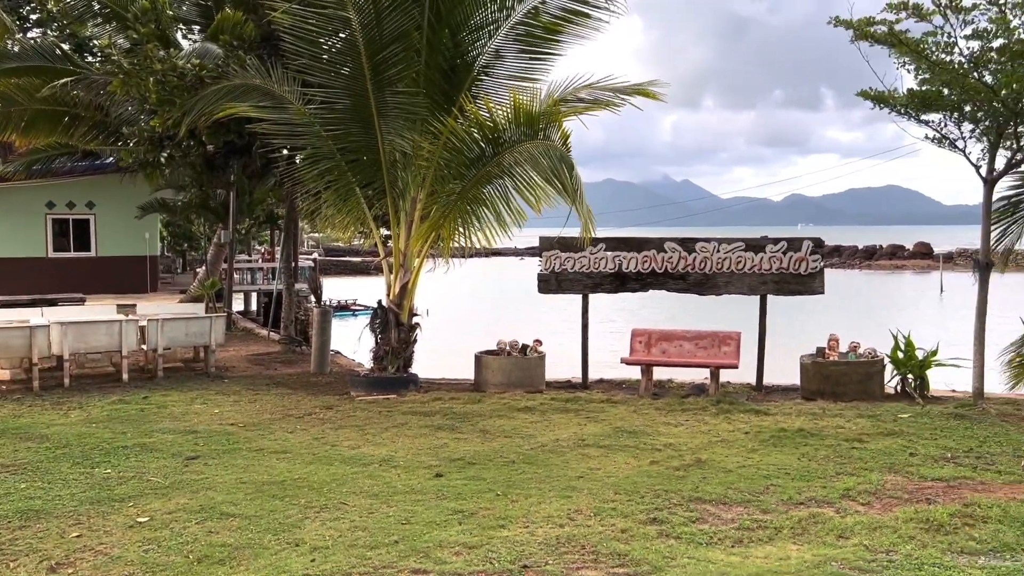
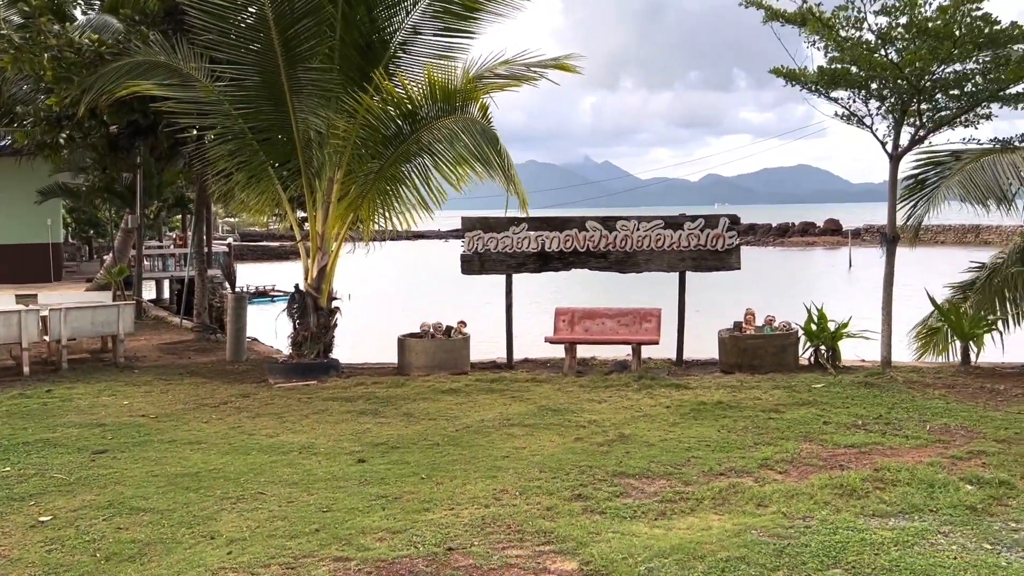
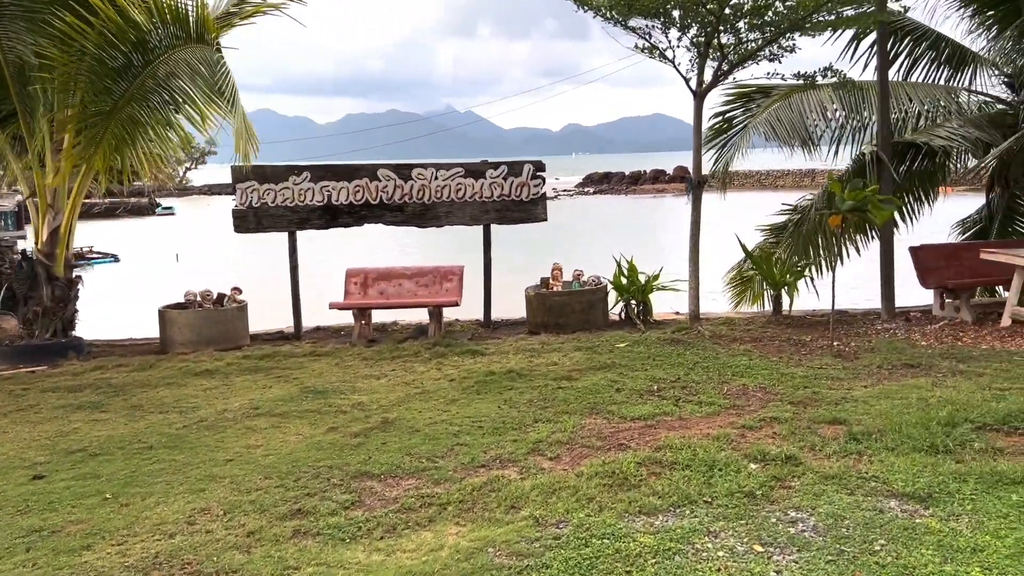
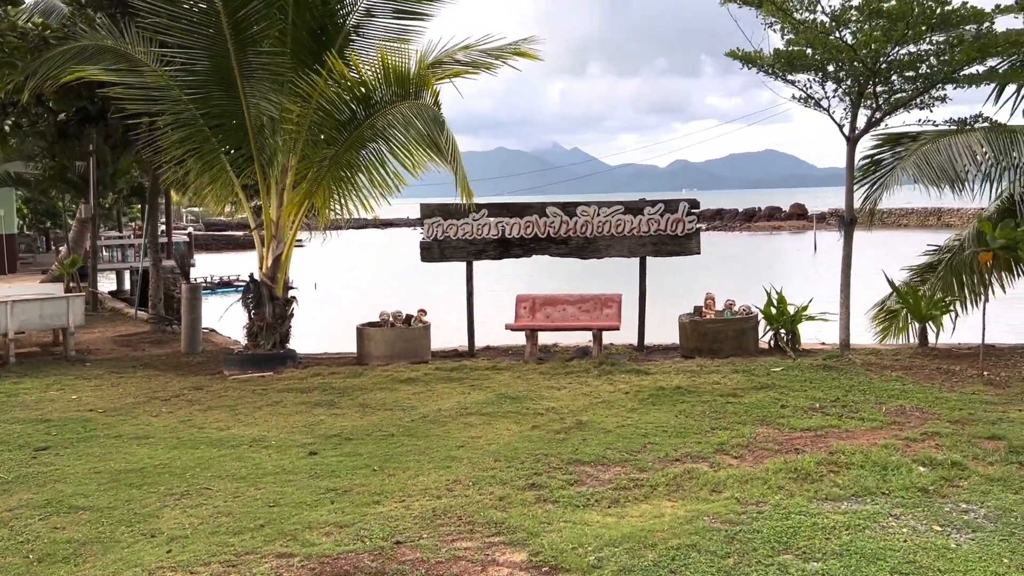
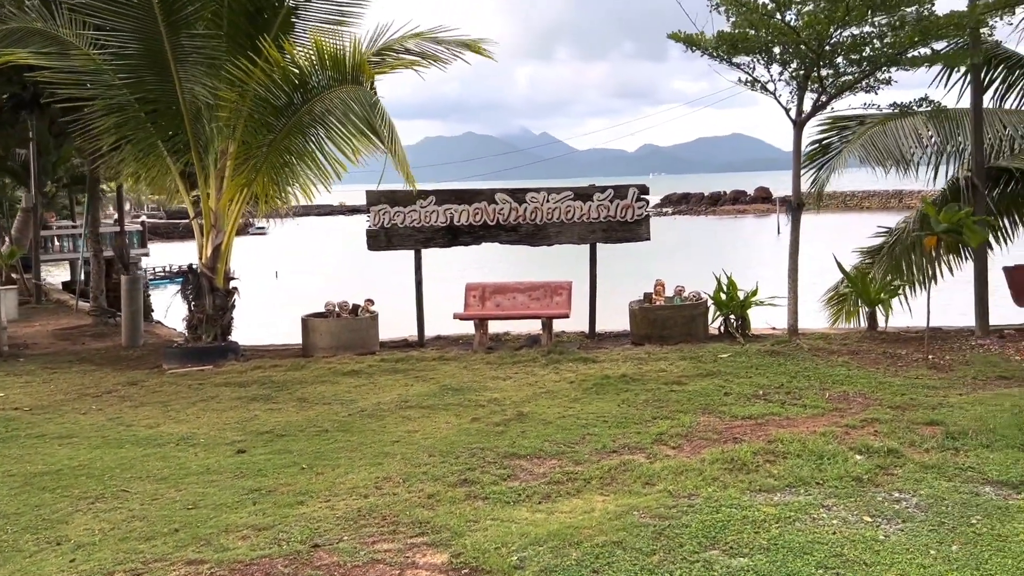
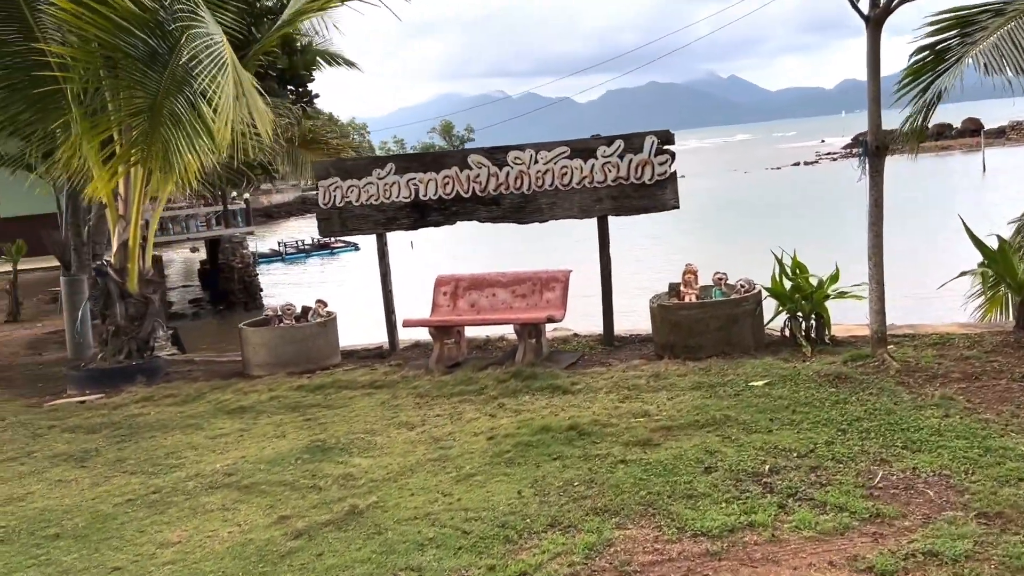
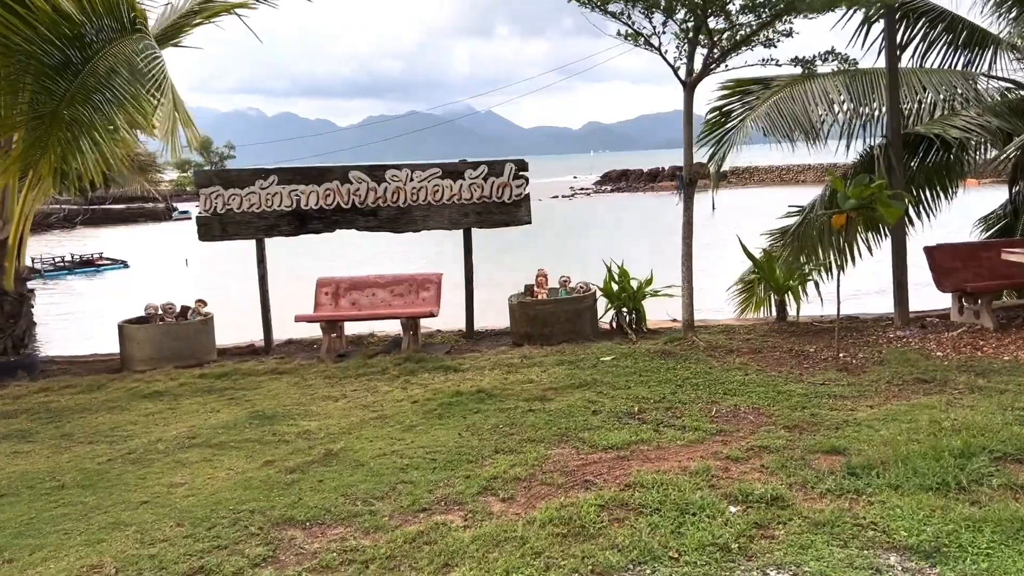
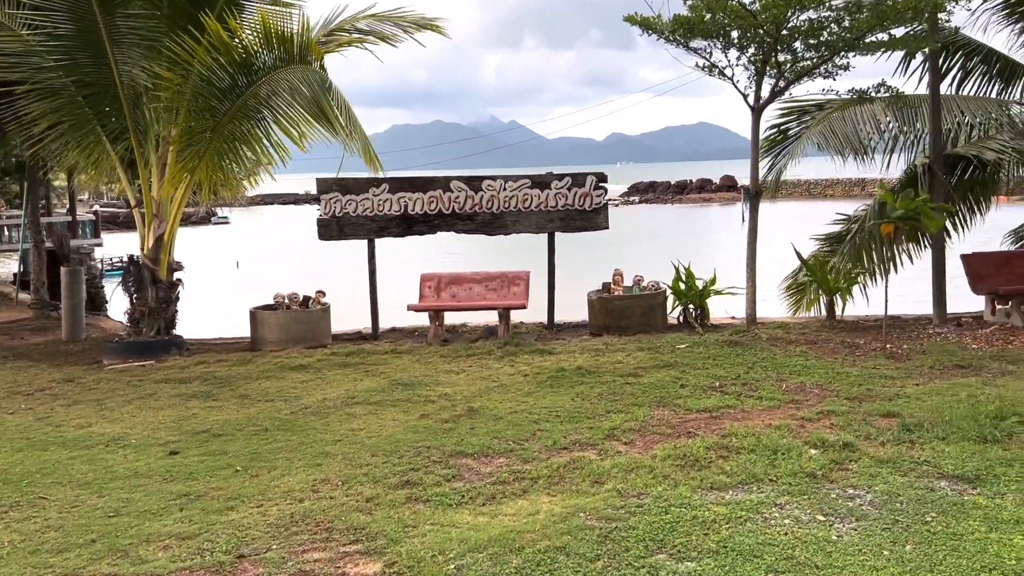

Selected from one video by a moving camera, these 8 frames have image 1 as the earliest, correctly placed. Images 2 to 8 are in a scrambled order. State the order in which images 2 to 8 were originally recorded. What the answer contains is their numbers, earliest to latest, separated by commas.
2, 4, 5, 8, 3, 7, 6
